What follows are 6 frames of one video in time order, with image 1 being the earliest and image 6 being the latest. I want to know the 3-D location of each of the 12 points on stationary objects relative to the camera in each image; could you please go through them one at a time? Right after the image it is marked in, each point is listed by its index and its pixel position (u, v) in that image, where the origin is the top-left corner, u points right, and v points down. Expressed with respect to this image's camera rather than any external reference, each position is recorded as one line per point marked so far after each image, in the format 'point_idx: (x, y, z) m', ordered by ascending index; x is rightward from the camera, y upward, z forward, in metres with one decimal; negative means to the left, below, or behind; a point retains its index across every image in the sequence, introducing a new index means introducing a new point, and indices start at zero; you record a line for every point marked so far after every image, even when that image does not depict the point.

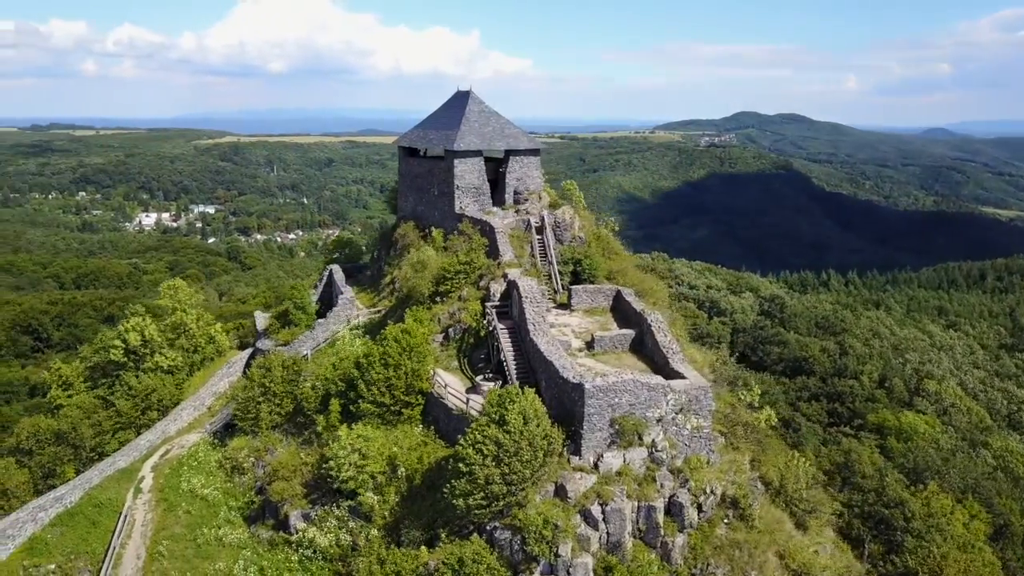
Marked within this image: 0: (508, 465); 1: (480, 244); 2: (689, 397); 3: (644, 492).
0: (0.0, -2.6, +9.3) m
1: (-0.9, +1.2, +17.4) m
2: (+2.8, -1.7, +10.3) m
3: (+1.9, -3.1, +9.6) m
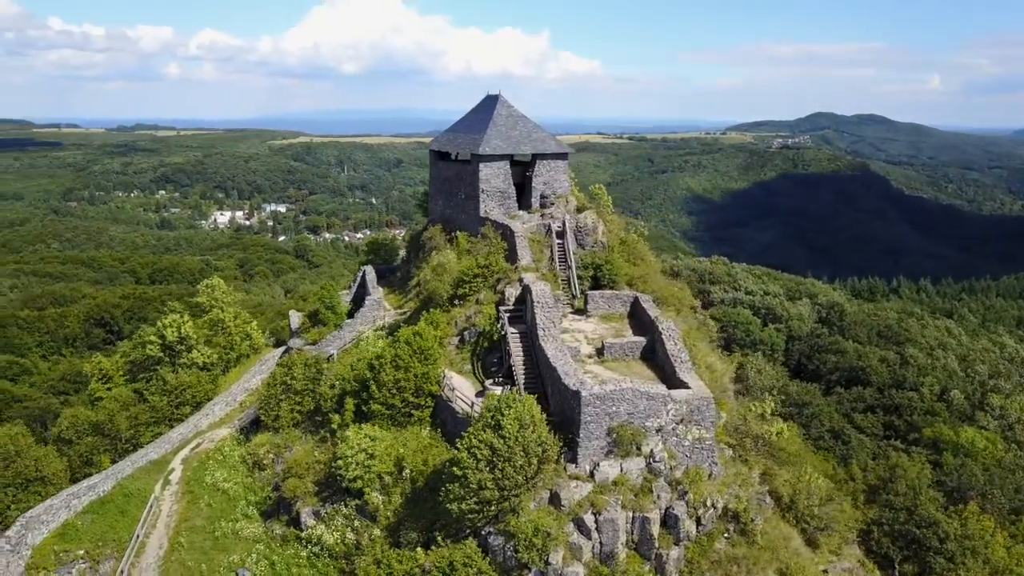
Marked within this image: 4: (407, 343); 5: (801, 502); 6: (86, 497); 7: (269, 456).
0: (-0.1, -2.6, +9.3) m
1: (-0.4, +1.1, +17.4) m
2: (+2.8, -1.9, +10.1) m
3: (+1.9, -3.2, +9.5) m
4: (-2.3, -1.2, +13.7) m
5: (+5.0, -3.8, +11.2) m
6: (-10.9, -5.4, +16.4) m
7: (-6.1, -4.2, +16.2) m
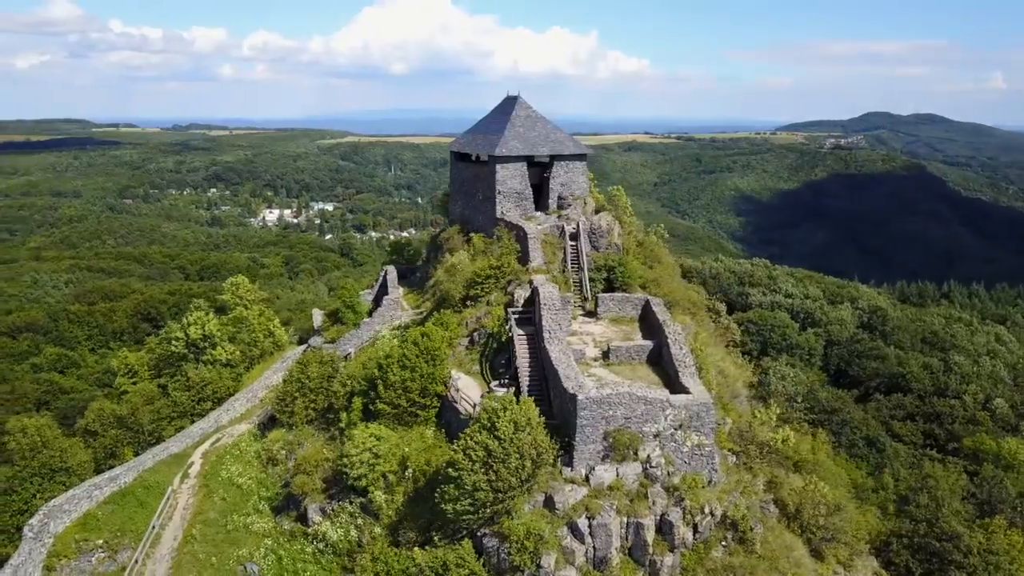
0: (-0.2, -2.7, +9.3) m
1: (0.0, +1.1, +17.4) m
2: (+2.7, -1.9, +10.0) m
3: (+1.8, -3.2, +9.4) m
4: (-2.1, -1.2, +13.8) m
5: (+5.0, -3.8, +11.0) m
6: (-10.7, -5.3, +16.9) m
7: (-5.8, -4.2, +16.5) m
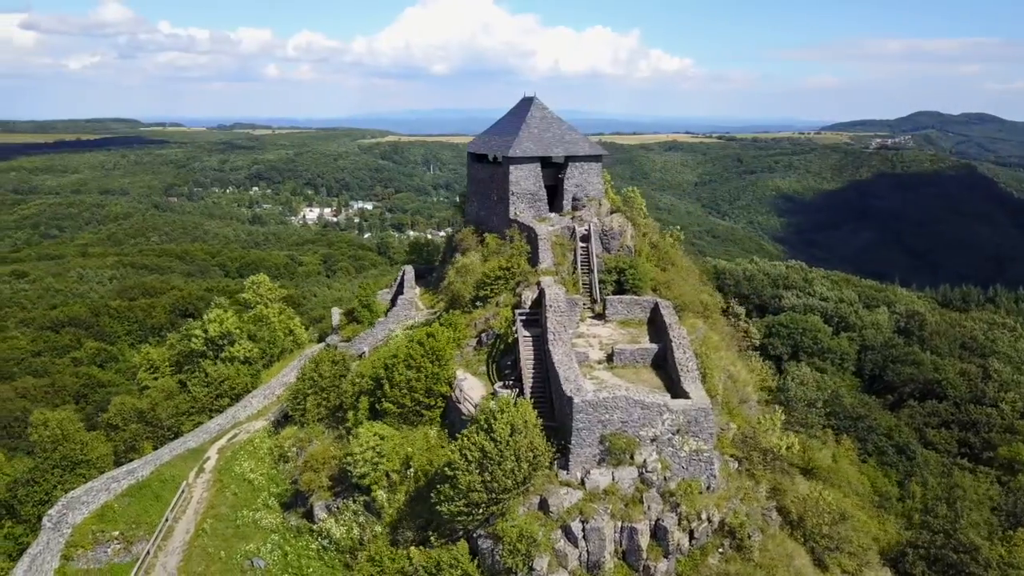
0: (-0.3, -2.7, +9.3) m
1: (+0.3, +1.0, +17.4) m
2: (+2.7, -2.0, +9.8) m
3: (+1.7, -3.3, +9.3) m
4: (-2.0, -1.2, +13.9) m
5: (+5.0, -3.9, +10.8) m
6: (-10.4, -5.2, +17.3) m
7: (-5.6, -4.2, +16.7) m
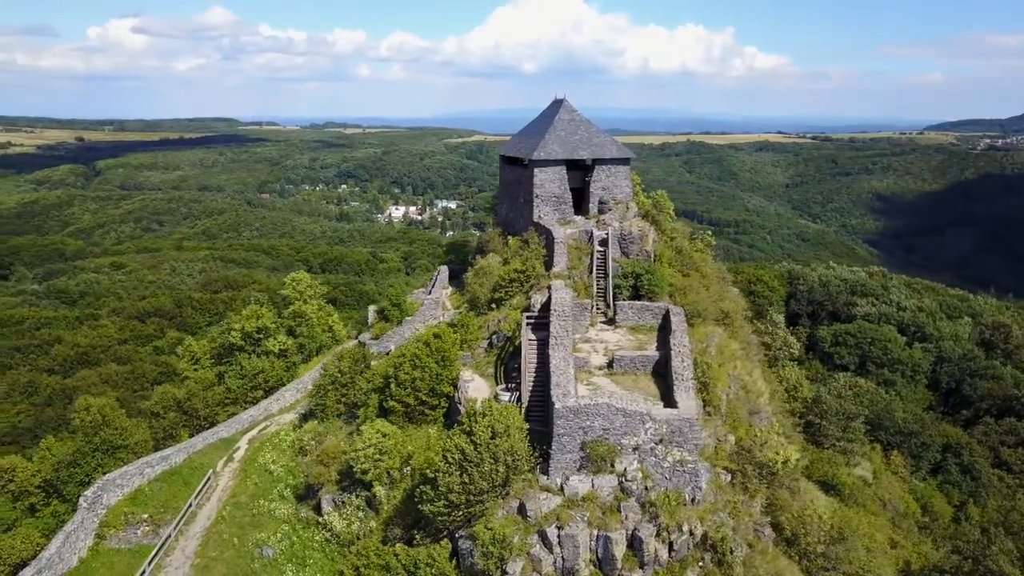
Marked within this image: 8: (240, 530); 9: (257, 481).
0: (-0.6, -2.8, +9.4) m
1: (+0.7, +1.0, +17.5) m
2: (+2.4, -2.1, +9.7) m
3: (+1.4, -3.4, +9.2) m
4: (-1.9, -1.2, +14.2) m
5: (+4.8, -4.1, +10.5) m
6: (-10.1, -5.1, +18.3) m
7: (-5.3, -4.1, +17.2) m
8: (-6.4, -5.7, +15.1) m
9: (-6.8, -5.1, +17.1) m
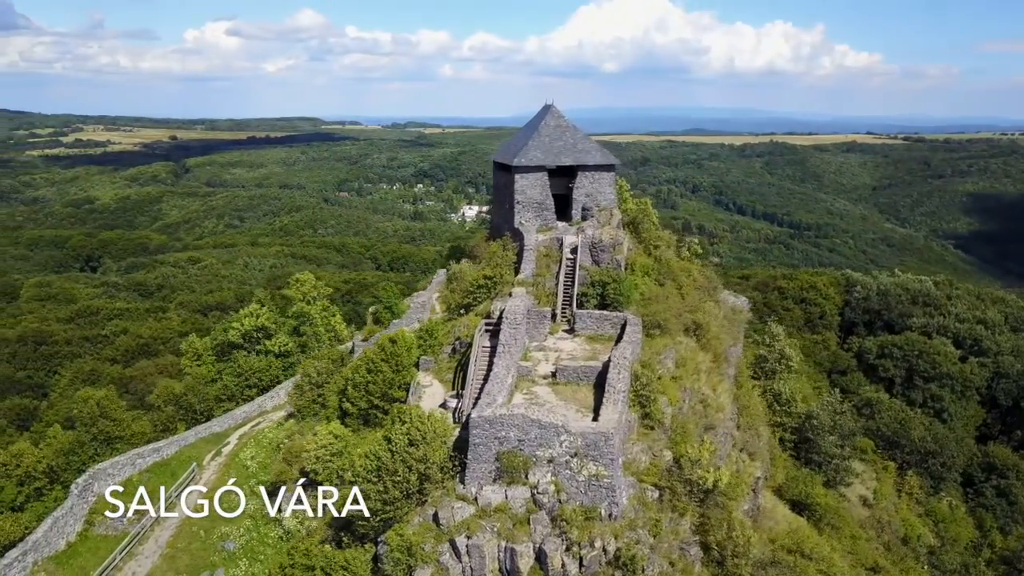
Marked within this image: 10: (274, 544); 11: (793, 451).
0: (-1.9, -2.9, +9.5) m
1: (0.0, +0.8, +17.5) m
2: (+1.2, -2.3, +9.7) m
3: (+0.1, -3.5, +9.3) m
4: (-2.9, -1.4, +14.4) m
5: (+3.5, -4.3, +10.3) m
6: (-10.9, -5.0, +18.9) m
7: (-6.2, -4.2, +17.6) m
8: (-7.4, -5.7, +15.6) m
9: (-7.7, -5.2, +17.6) m
10: (-5.1, -5.5, +13.7) m
11: (+8.7, -5.0, +19.7) m
